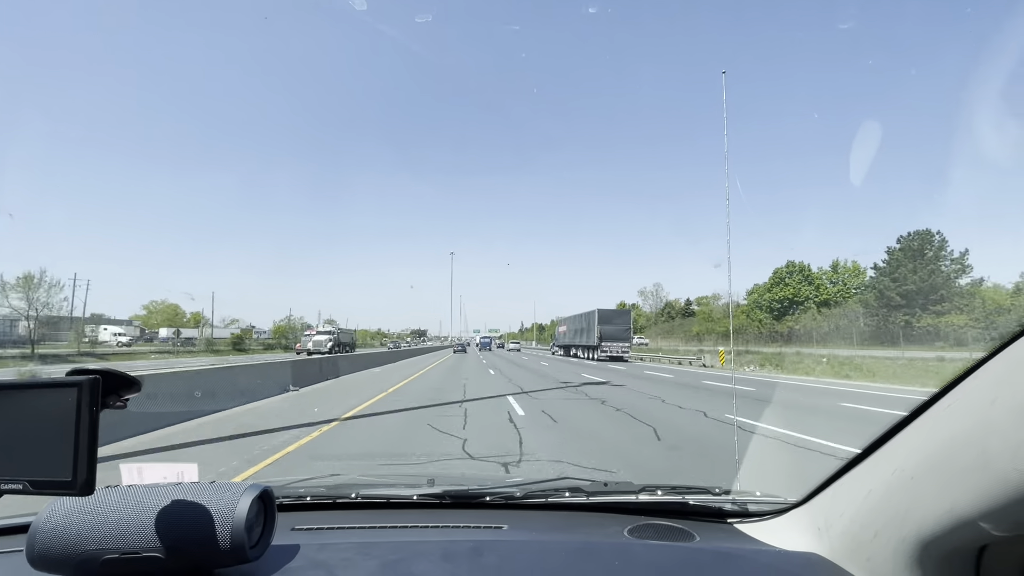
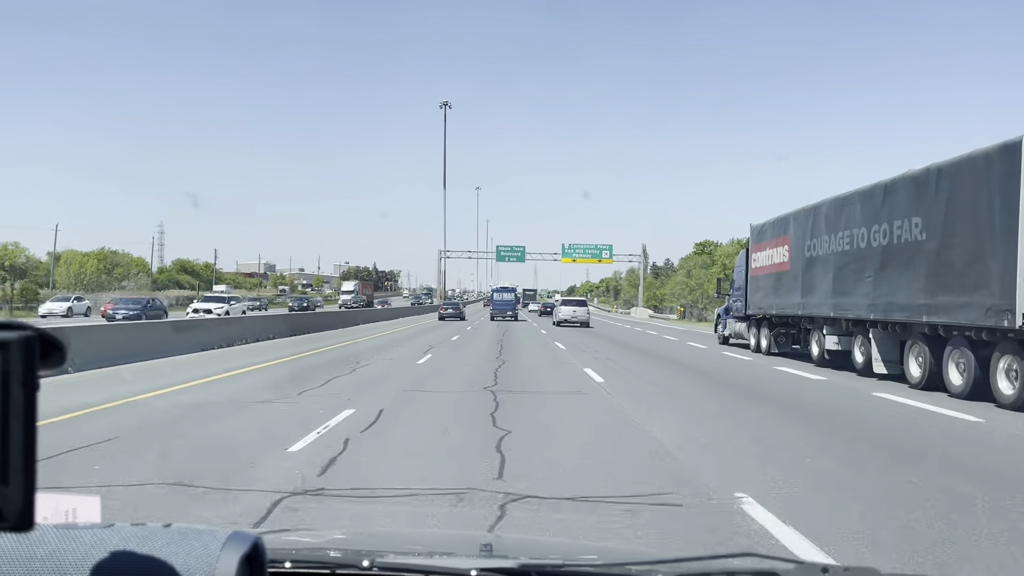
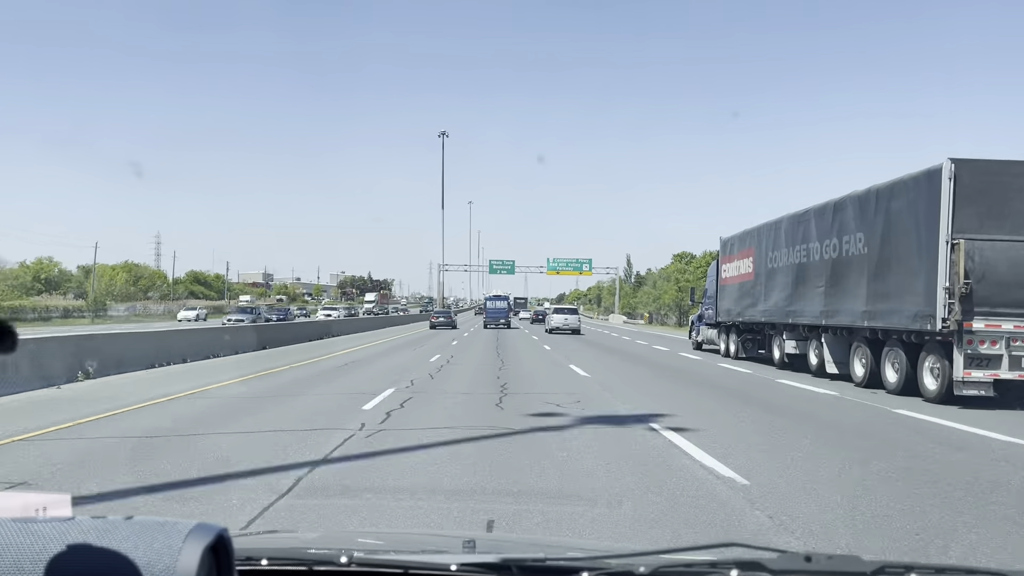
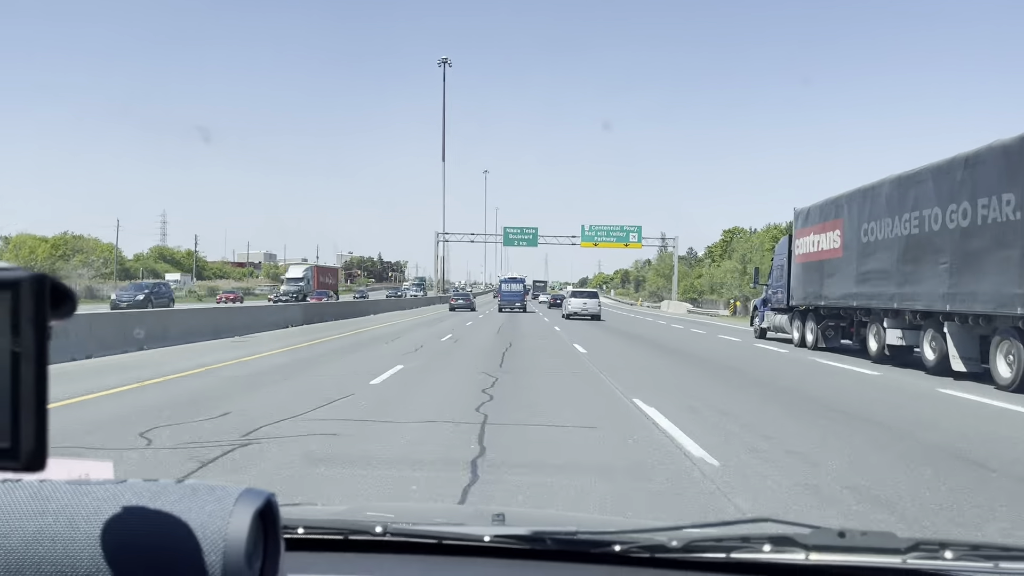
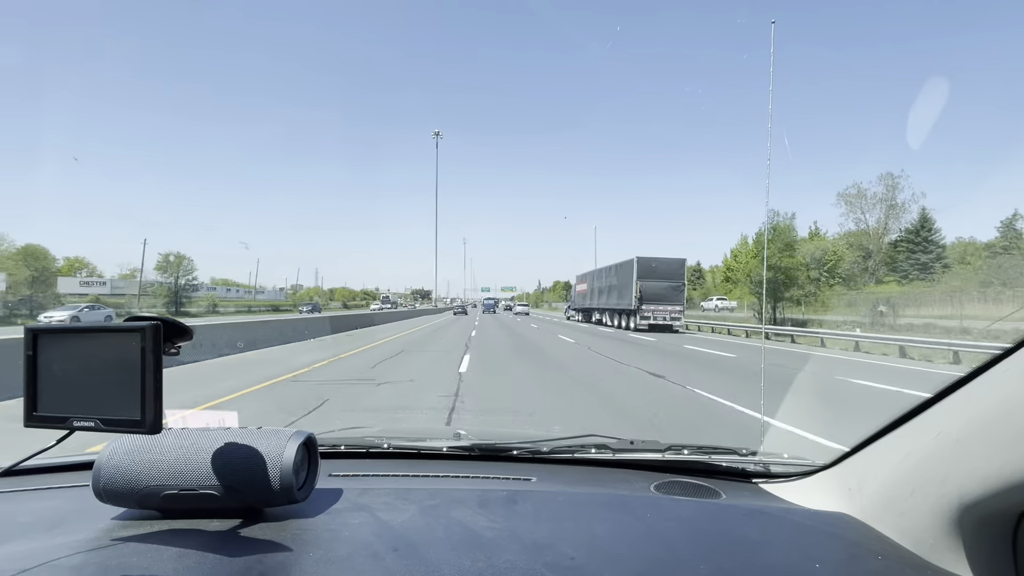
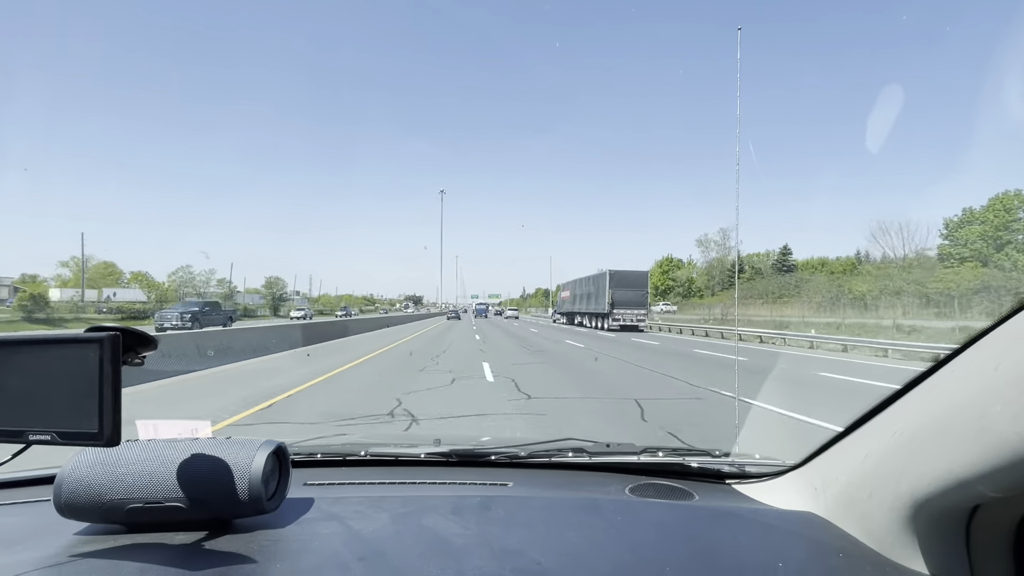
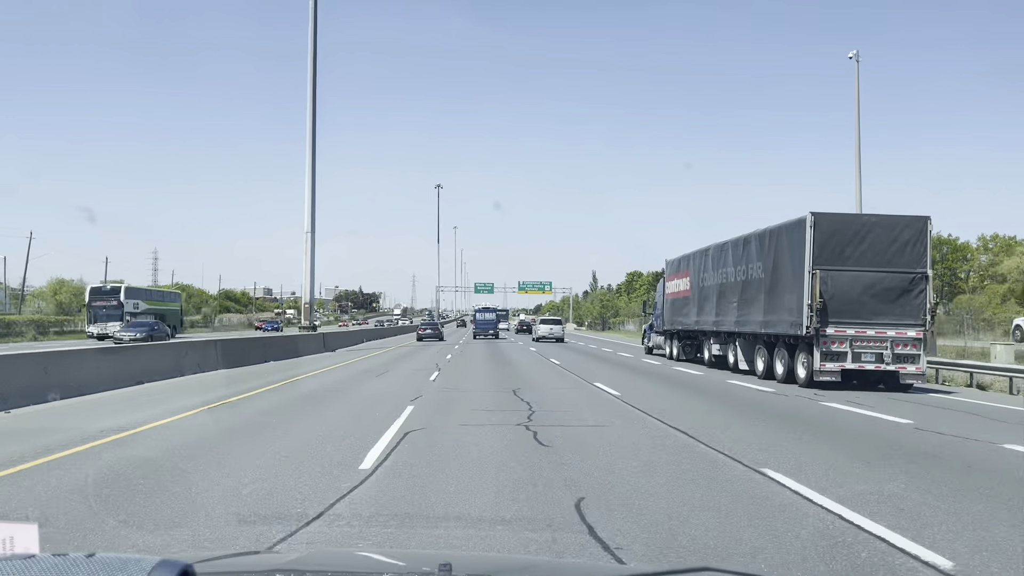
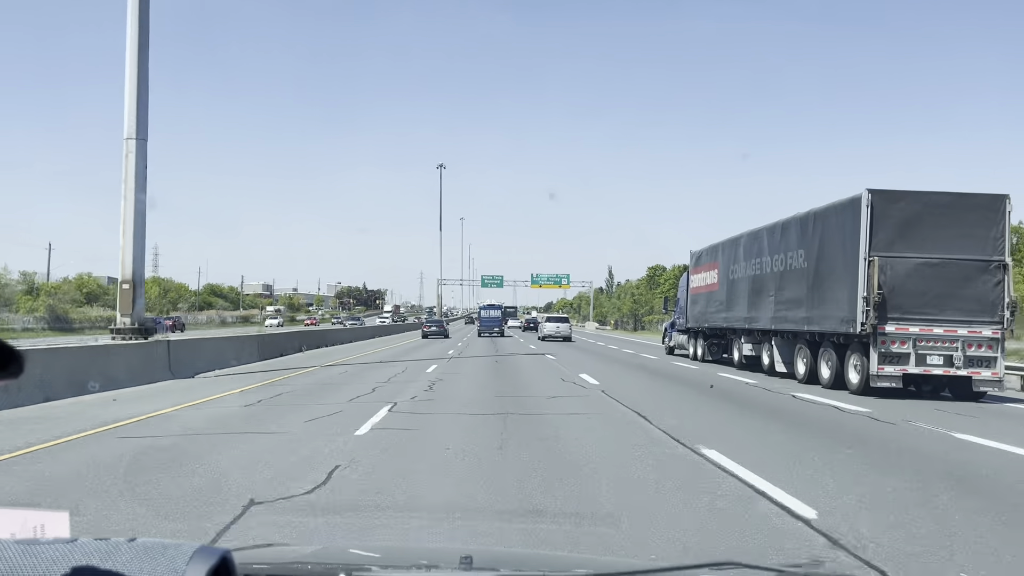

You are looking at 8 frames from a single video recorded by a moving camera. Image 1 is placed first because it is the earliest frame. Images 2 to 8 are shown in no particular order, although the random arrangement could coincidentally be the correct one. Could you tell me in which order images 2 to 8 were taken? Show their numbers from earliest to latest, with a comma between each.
6, 5, 7, 8, 3, 2, 4
